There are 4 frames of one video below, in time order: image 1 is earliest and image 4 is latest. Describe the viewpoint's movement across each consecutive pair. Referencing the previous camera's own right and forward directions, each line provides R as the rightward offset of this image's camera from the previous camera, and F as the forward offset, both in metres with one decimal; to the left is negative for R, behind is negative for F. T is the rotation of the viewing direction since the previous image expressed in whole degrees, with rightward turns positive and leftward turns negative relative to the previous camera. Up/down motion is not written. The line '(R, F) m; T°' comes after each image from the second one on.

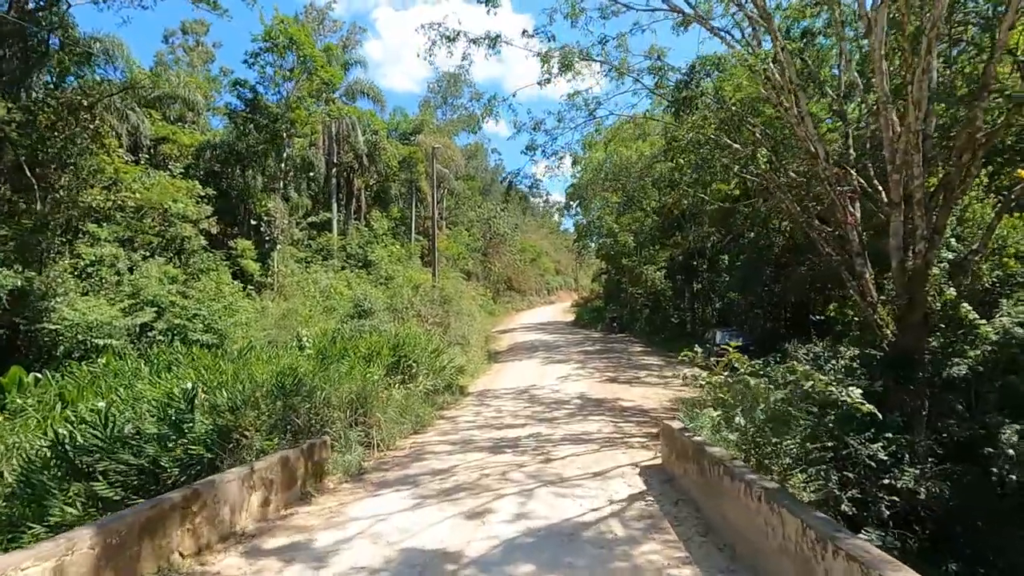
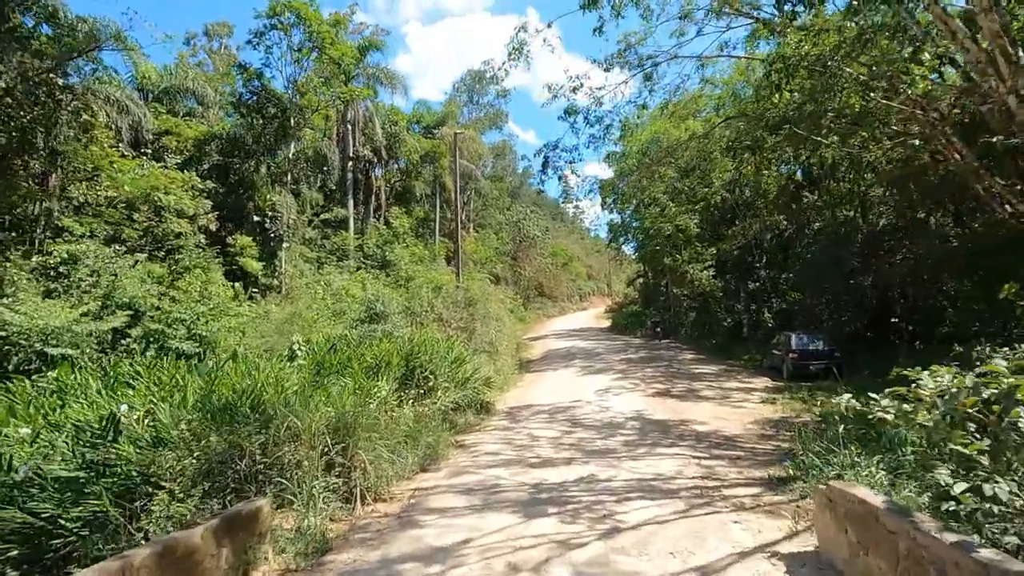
(-0.1, +2.3) m; -3°
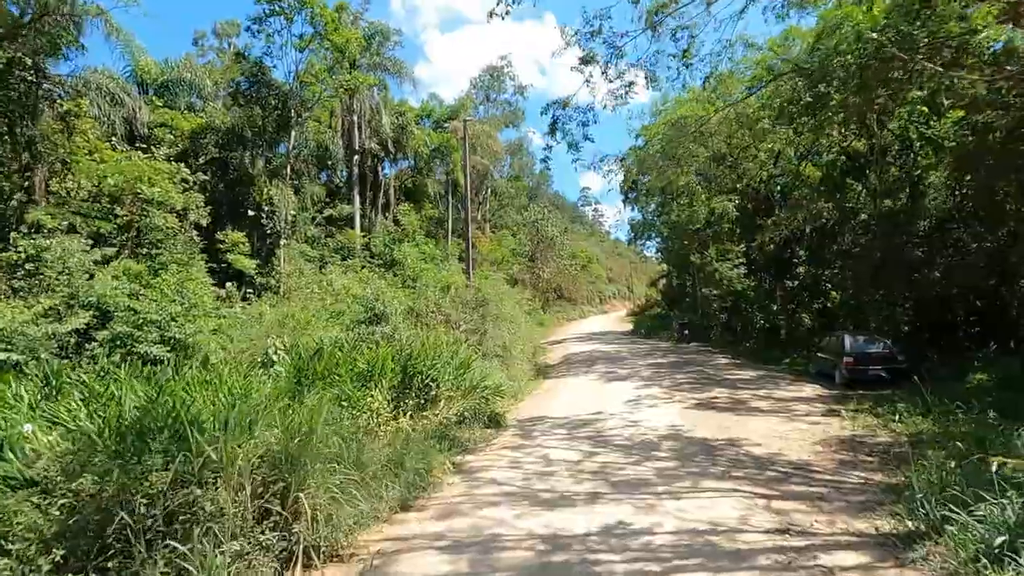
(+0.1, +1.5) m; -2°
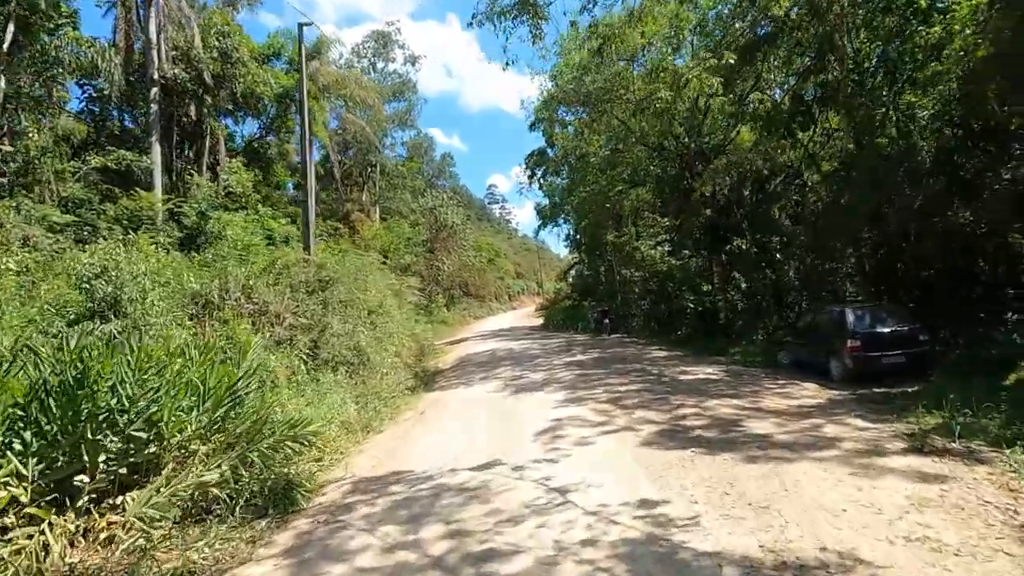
(+1.0, +4.8) m; +10°
